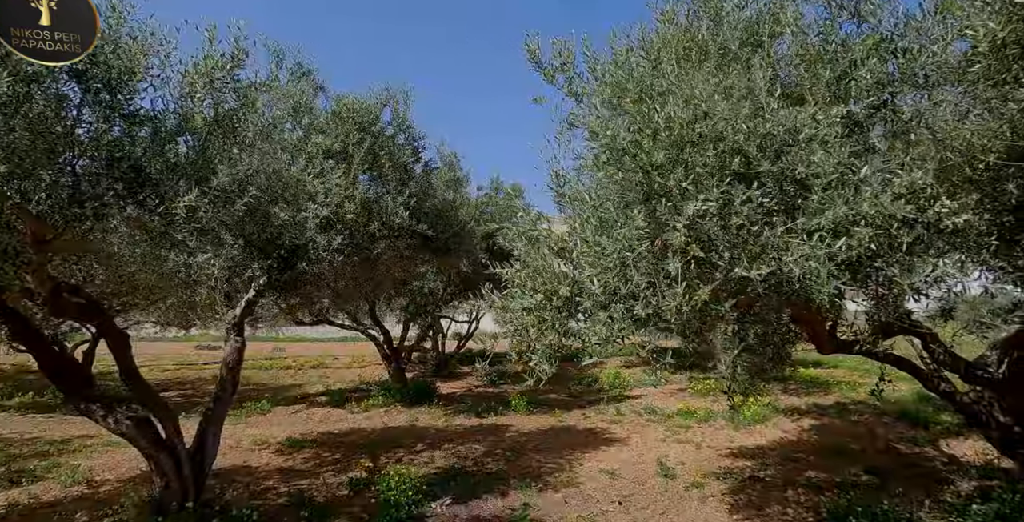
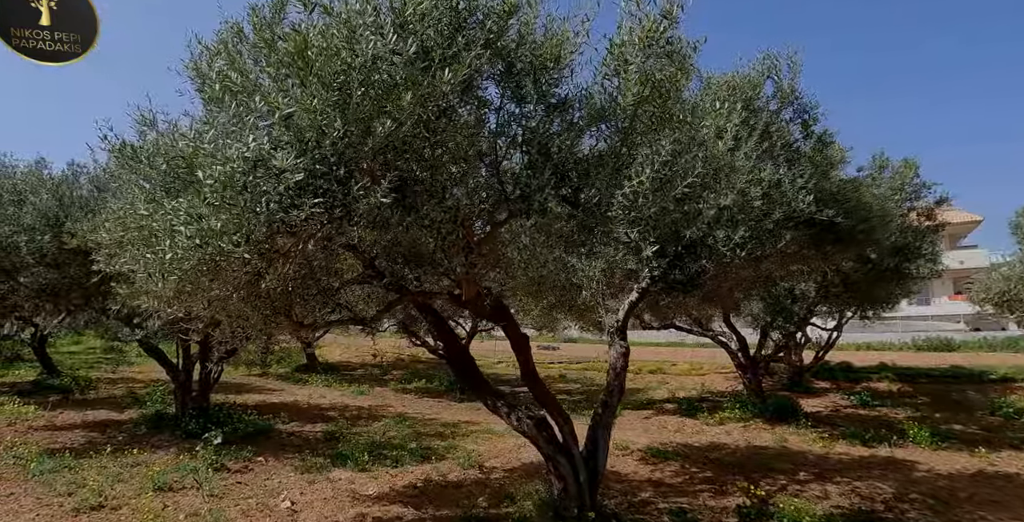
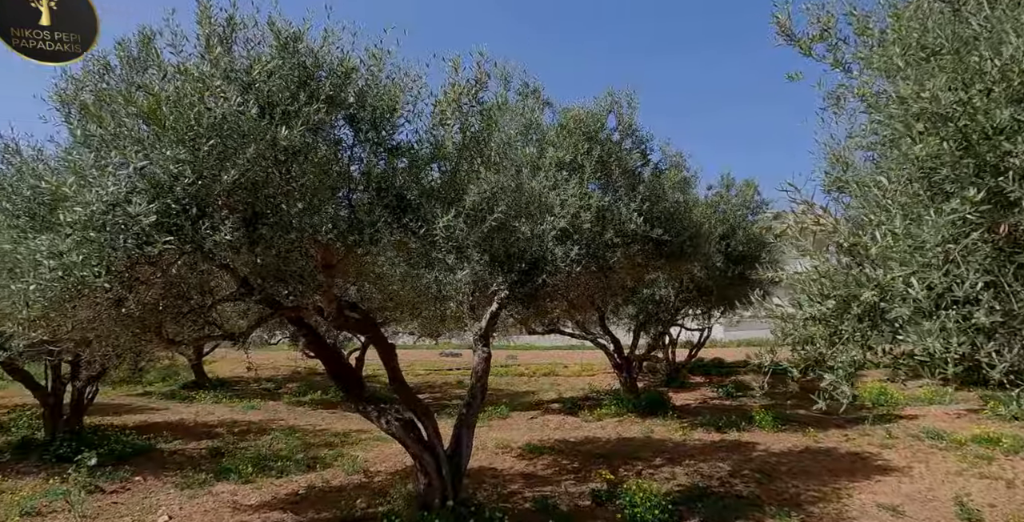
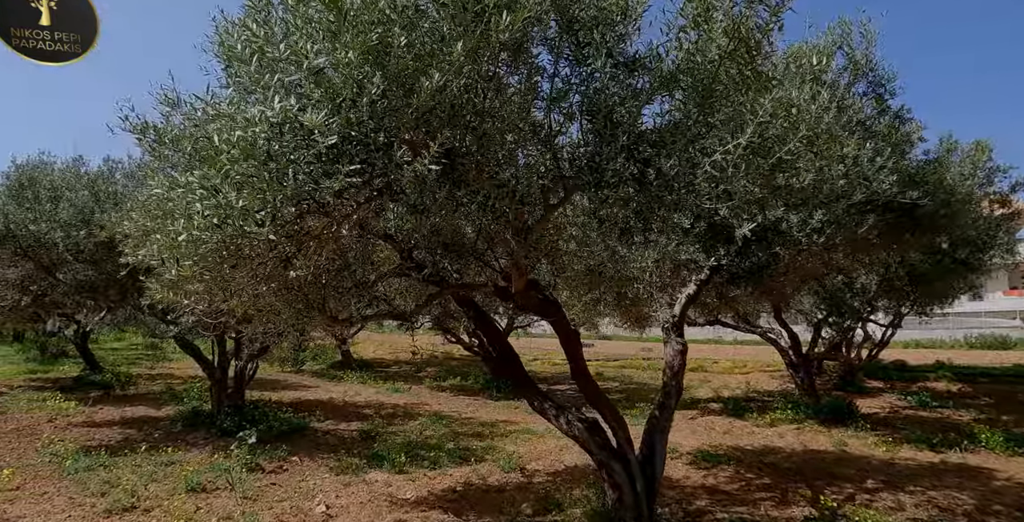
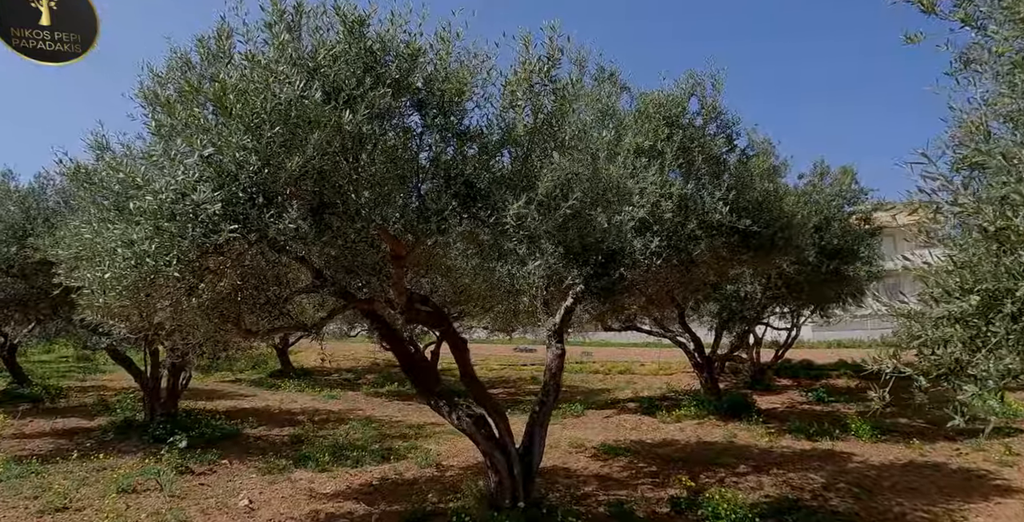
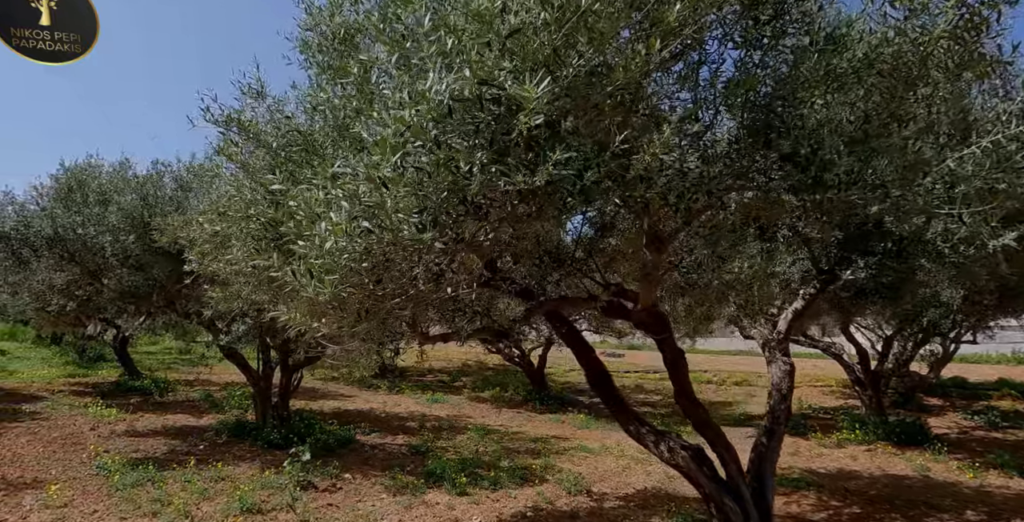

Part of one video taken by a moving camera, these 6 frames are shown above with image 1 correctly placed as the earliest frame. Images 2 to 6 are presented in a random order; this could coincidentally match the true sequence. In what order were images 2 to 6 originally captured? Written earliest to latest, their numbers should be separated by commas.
3, 5, 2, 4, 6
